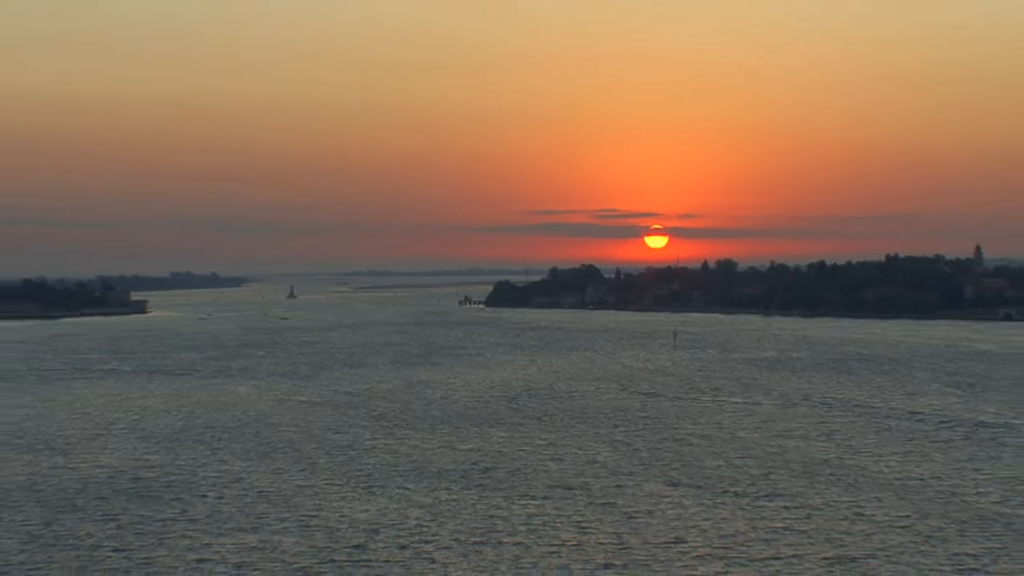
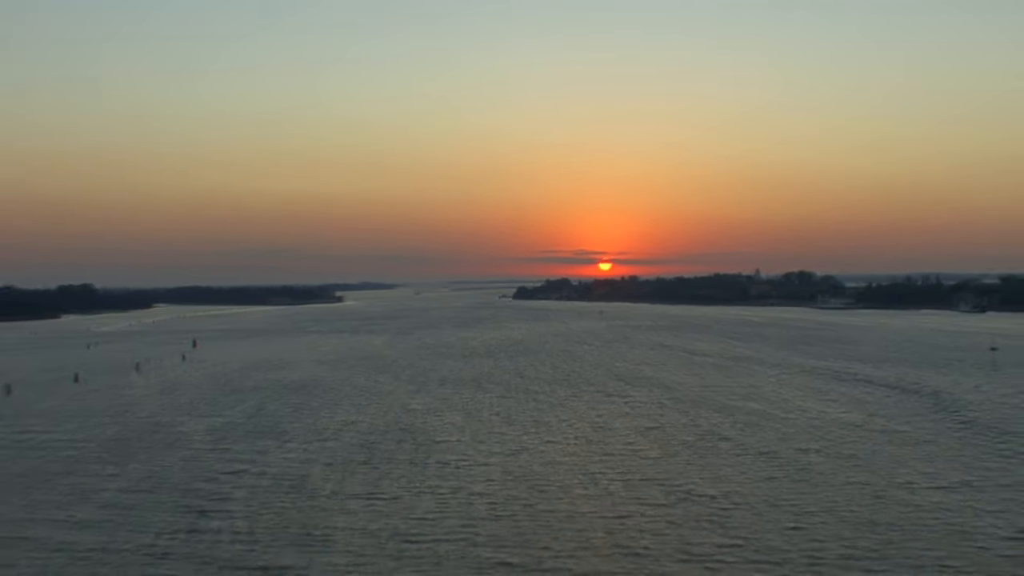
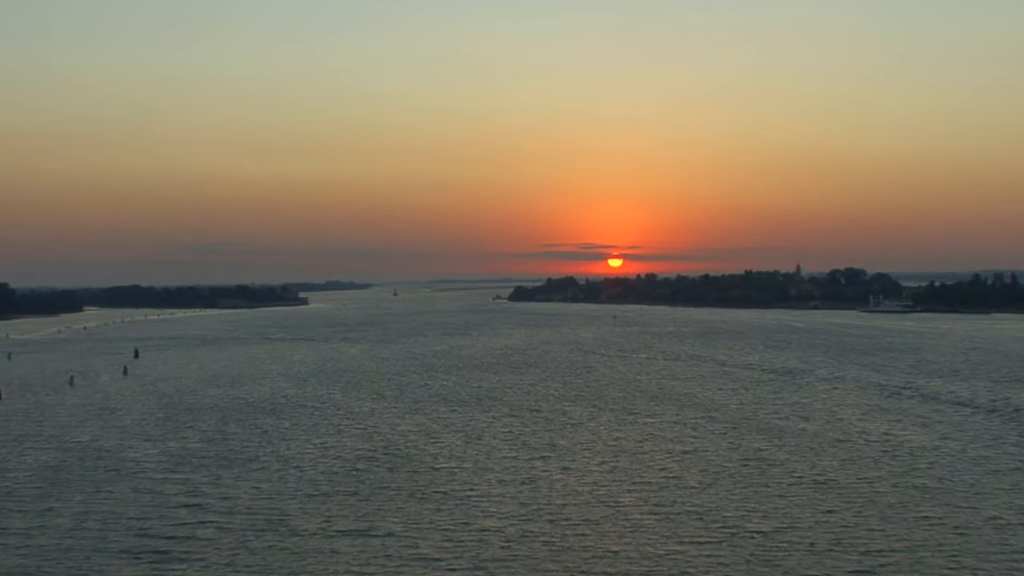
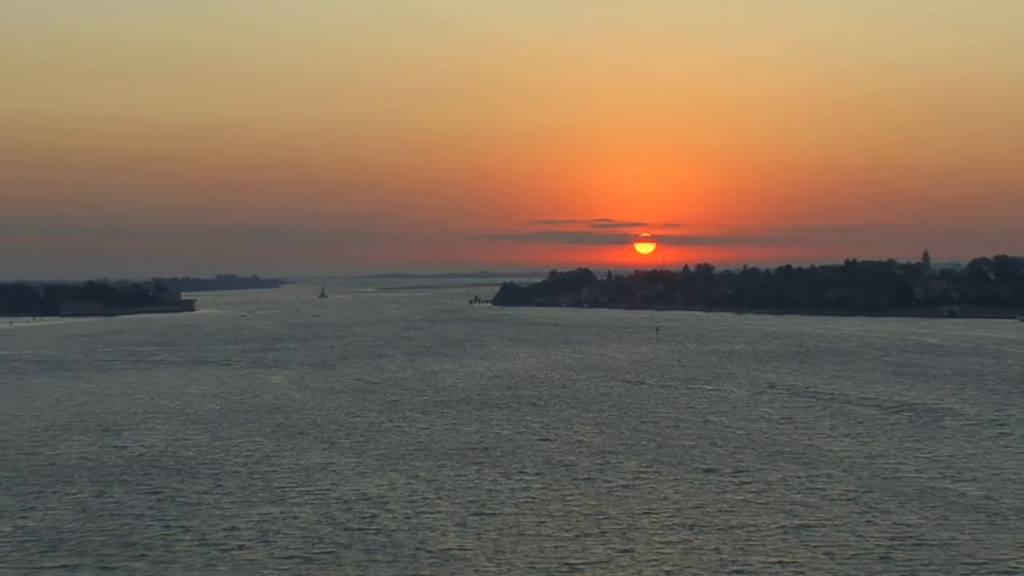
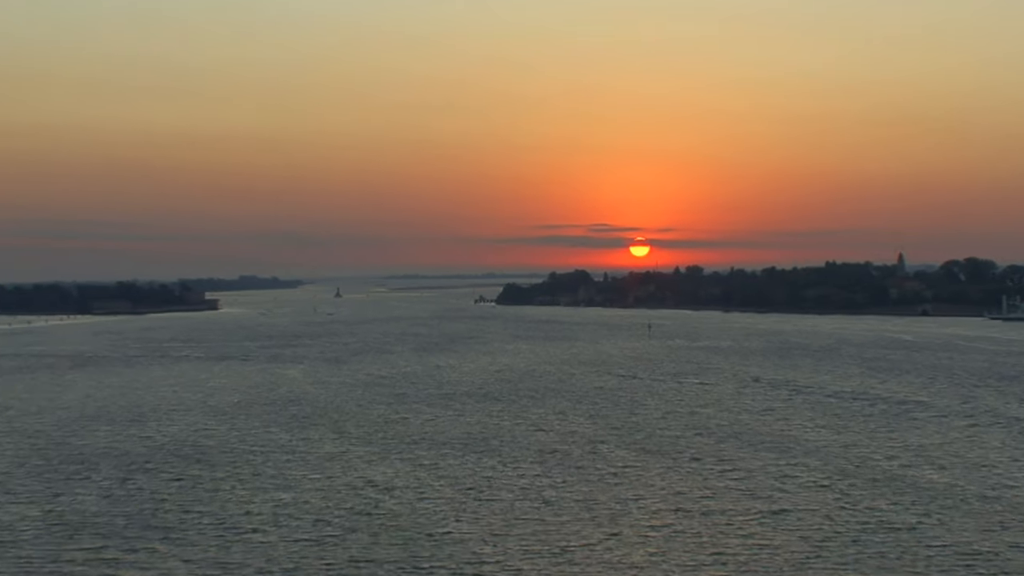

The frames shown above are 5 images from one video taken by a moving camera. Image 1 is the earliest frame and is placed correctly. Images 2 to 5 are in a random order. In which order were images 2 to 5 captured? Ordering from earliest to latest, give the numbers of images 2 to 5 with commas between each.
4, 2, 3, 5
